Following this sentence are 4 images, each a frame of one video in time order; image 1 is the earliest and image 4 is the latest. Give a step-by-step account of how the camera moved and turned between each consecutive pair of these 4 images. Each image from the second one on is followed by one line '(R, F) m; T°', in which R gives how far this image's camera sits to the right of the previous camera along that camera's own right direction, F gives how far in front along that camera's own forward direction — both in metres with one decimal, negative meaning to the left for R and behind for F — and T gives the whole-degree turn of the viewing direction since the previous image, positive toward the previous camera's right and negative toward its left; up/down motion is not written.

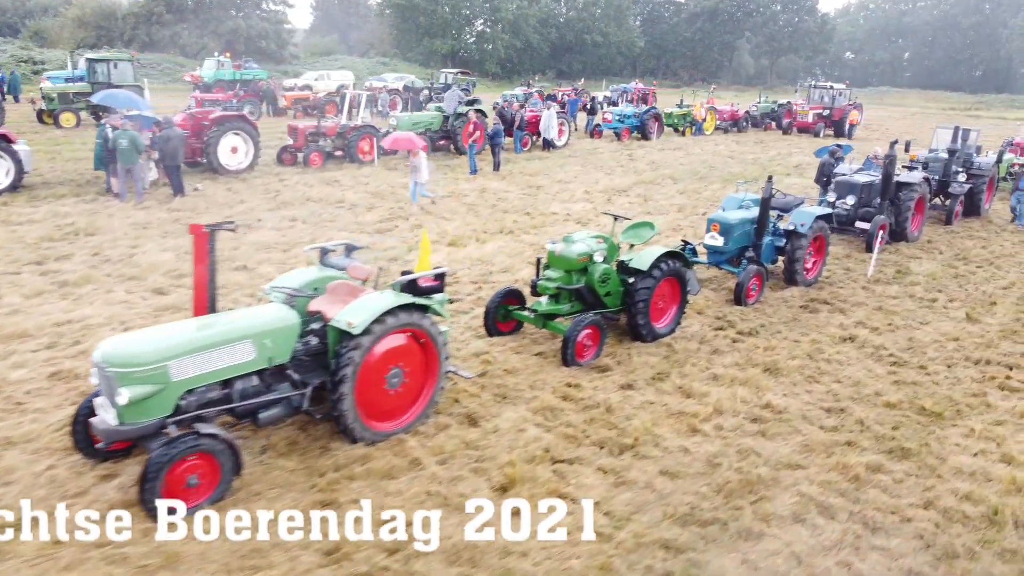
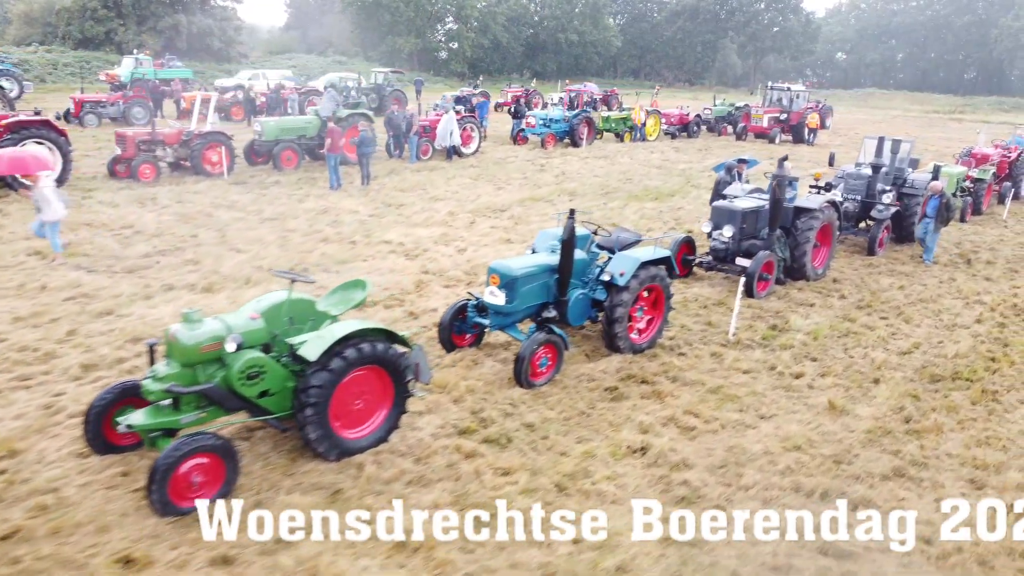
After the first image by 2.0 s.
(+2.2, +1.9) m; 0°
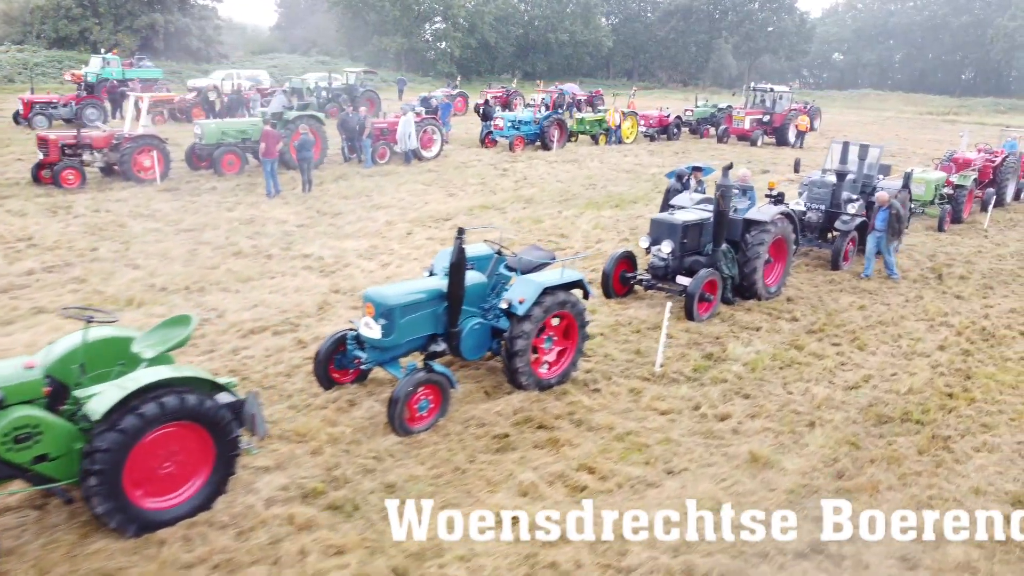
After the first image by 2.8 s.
(+0.8, +0.7) m; 0°
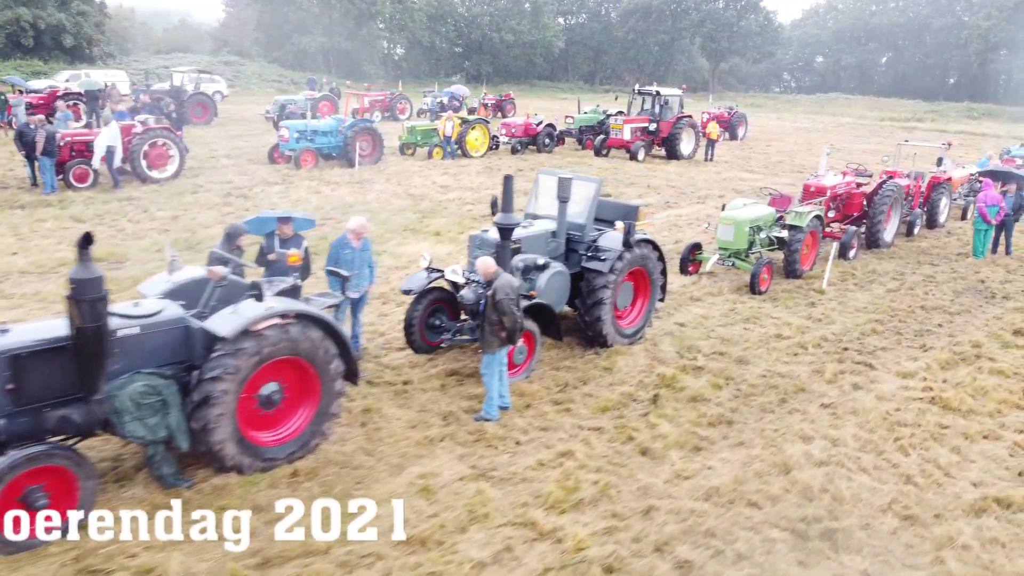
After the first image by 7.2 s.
(+4.1, +3.5) m; 0°
